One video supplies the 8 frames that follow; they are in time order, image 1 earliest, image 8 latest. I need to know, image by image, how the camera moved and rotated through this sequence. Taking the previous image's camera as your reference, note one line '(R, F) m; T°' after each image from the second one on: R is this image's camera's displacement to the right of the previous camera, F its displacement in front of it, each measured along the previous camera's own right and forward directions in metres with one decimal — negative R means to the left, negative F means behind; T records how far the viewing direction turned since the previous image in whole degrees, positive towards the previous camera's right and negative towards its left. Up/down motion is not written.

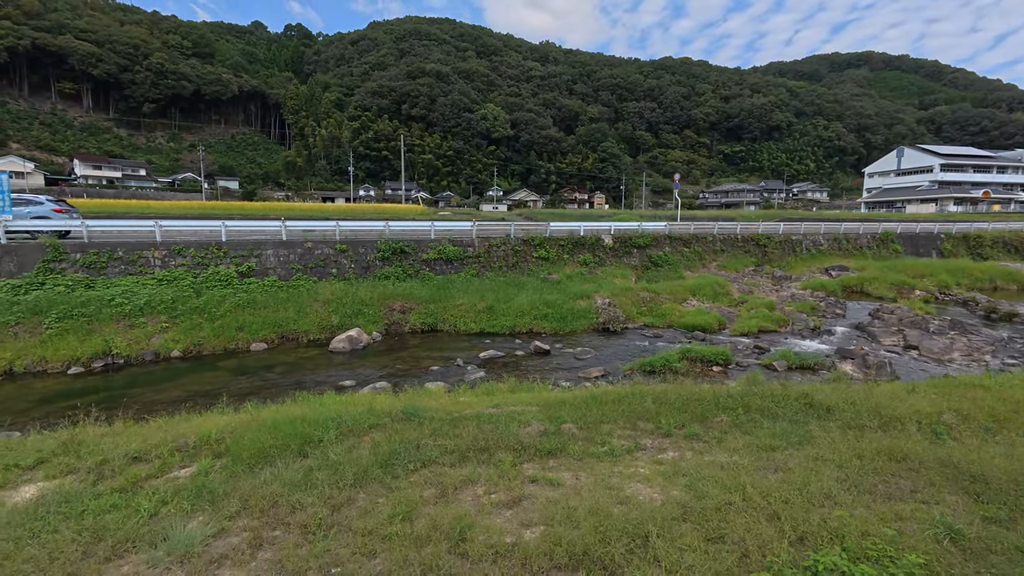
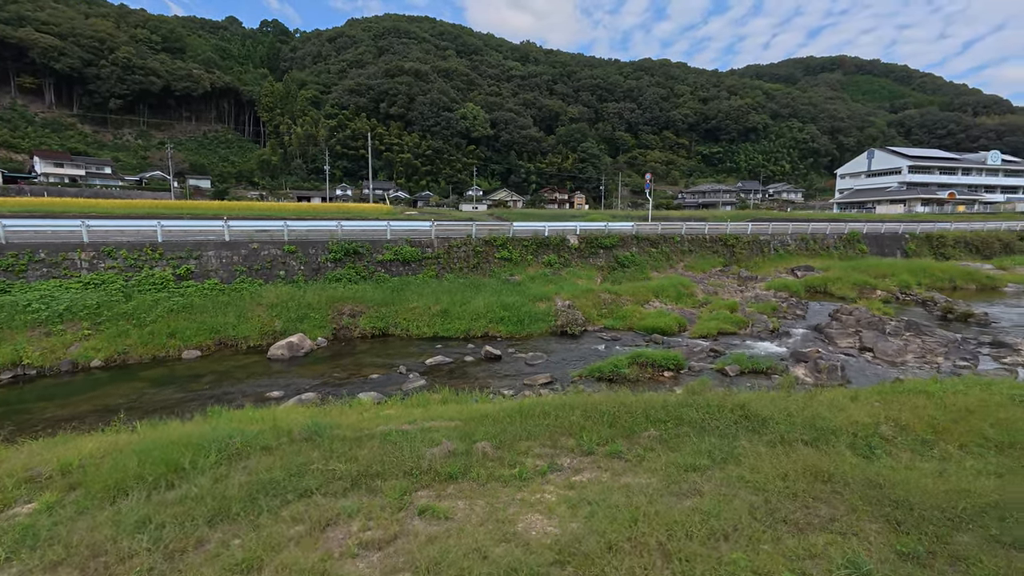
(+0.8, +0.5) m; +2°
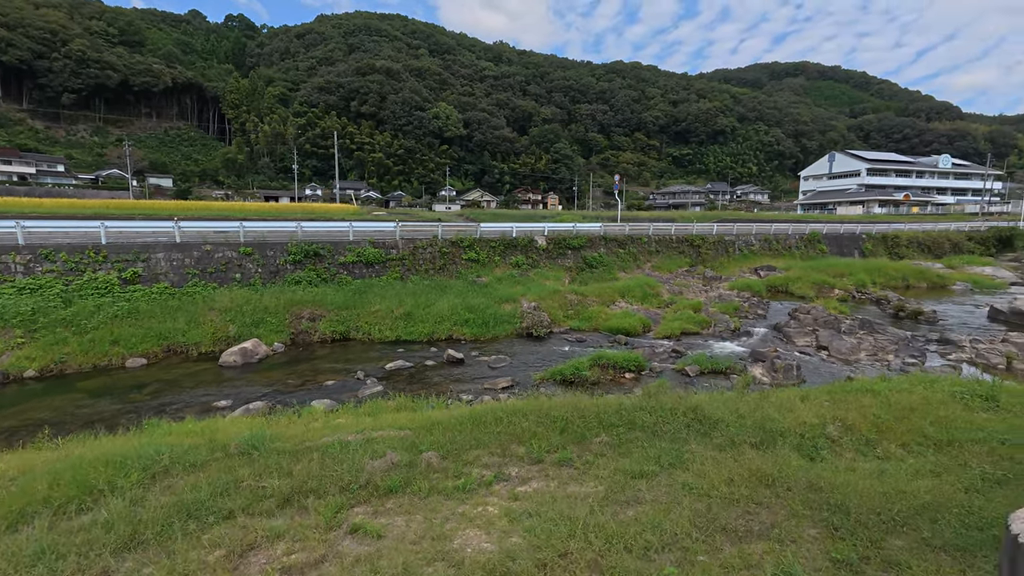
(+0.3, +0.1) m; +3°
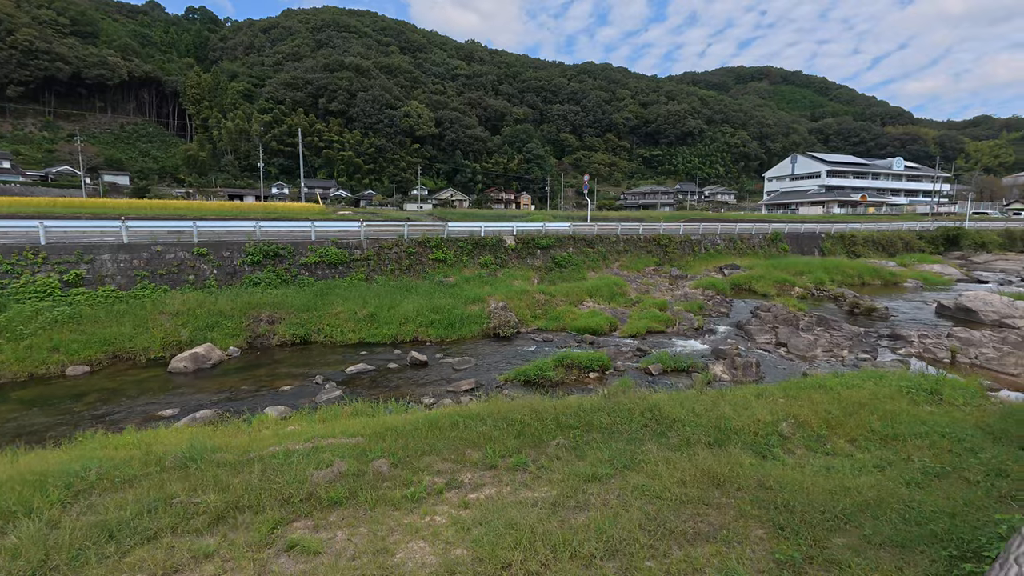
(+0.2, +0.1) m; +3°
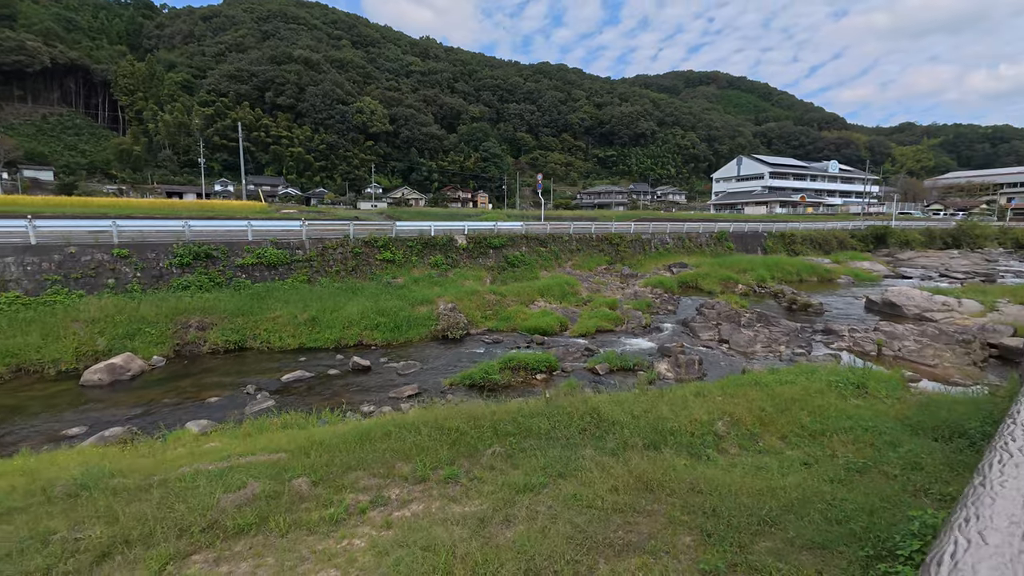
(+0.3, +0.2) m; +5°
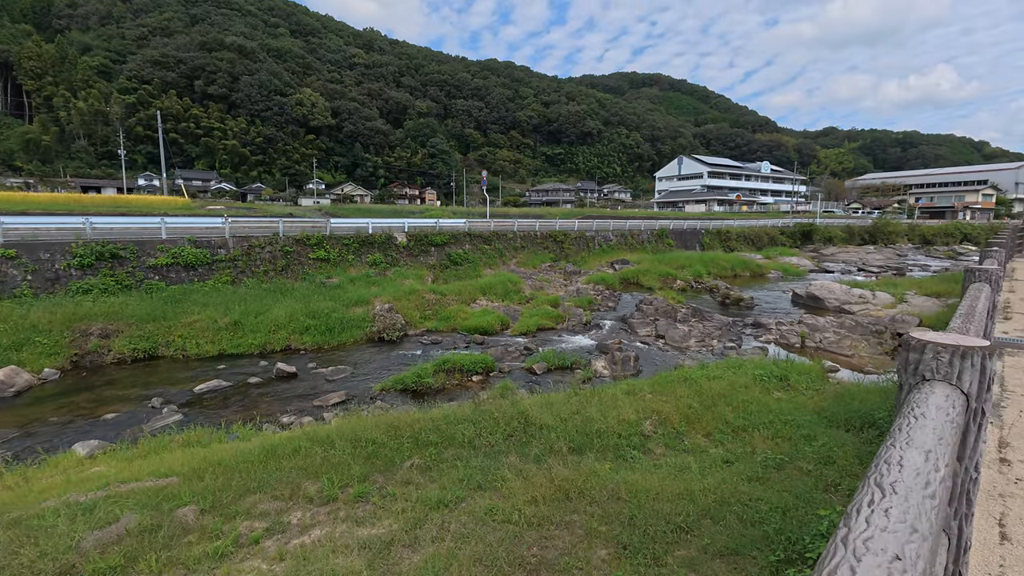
(+0.3, +0.3) m; +6°
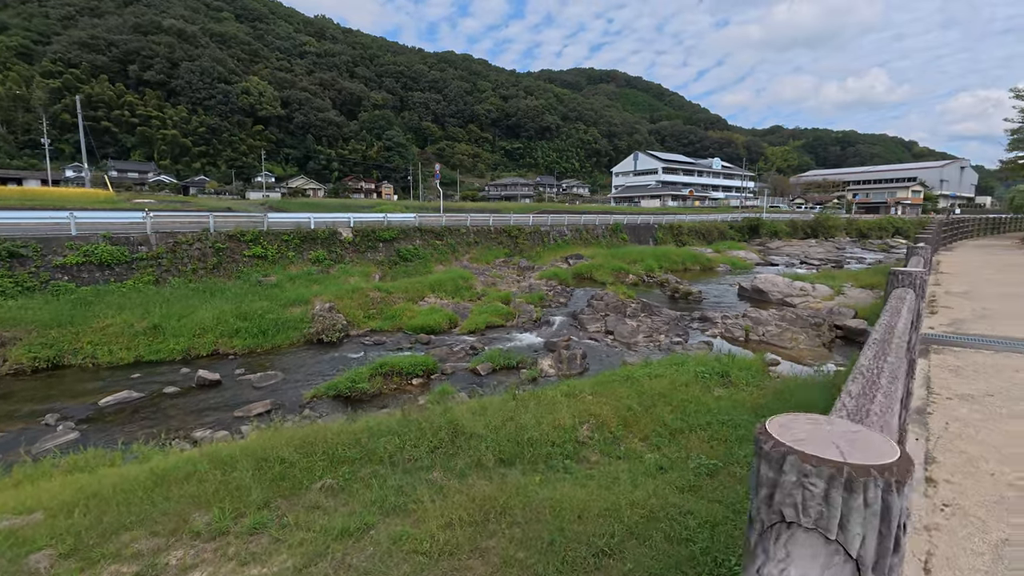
(+0.4, +0.4) m; +5°
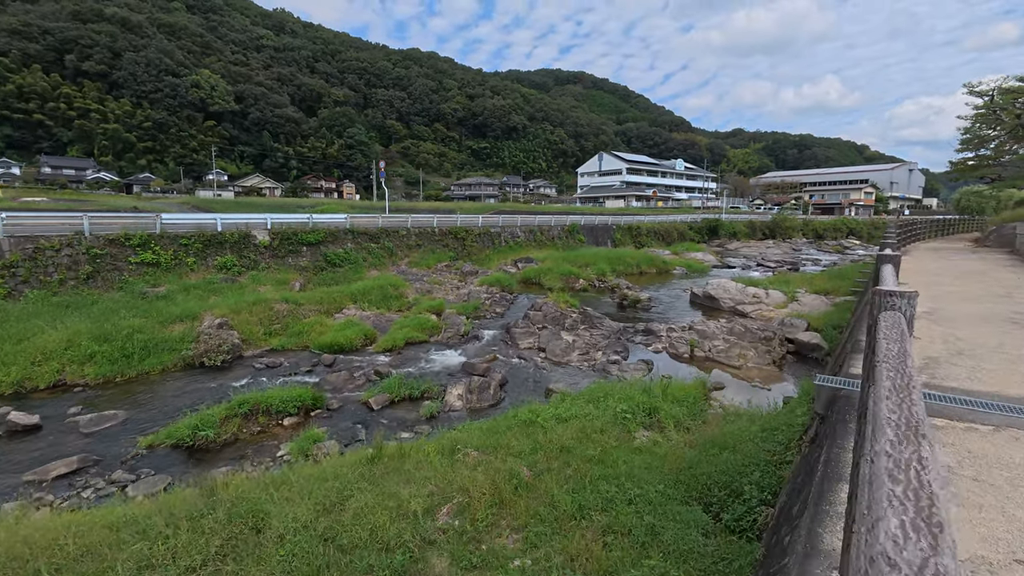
(+1.2, +1.4) m; +3°
